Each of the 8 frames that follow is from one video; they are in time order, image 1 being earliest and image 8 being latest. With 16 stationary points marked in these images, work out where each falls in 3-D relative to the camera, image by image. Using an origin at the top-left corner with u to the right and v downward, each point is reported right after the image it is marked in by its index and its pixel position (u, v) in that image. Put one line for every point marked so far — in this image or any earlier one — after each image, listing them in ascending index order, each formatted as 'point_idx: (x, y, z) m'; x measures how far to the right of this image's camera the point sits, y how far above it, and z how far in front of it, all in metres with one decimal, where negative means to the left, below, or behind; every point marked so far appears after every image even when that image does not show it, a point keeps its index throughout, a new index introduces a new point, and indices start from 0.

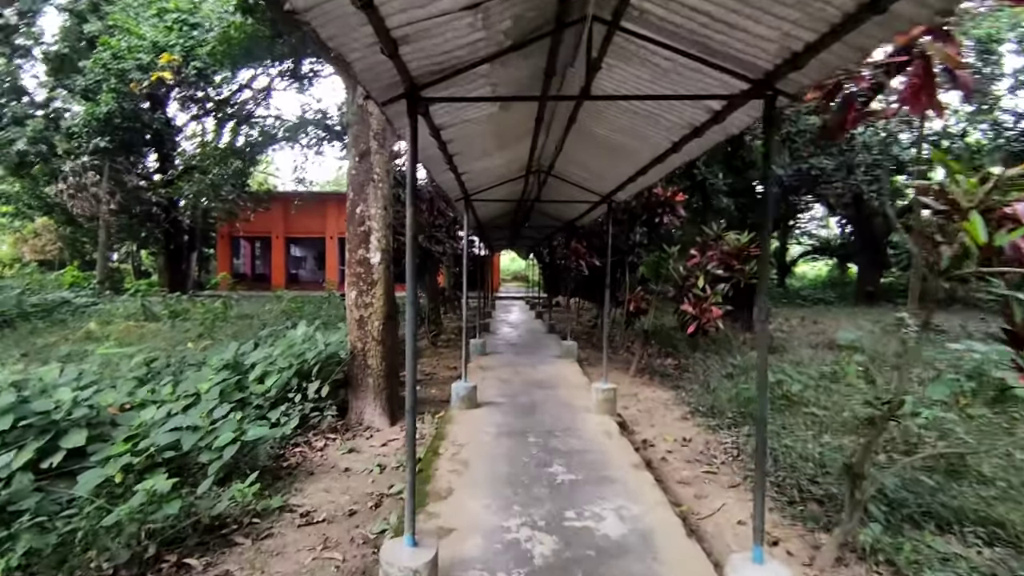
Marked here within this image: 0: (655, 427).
0: (+1.3, -1.3, +5.4) m
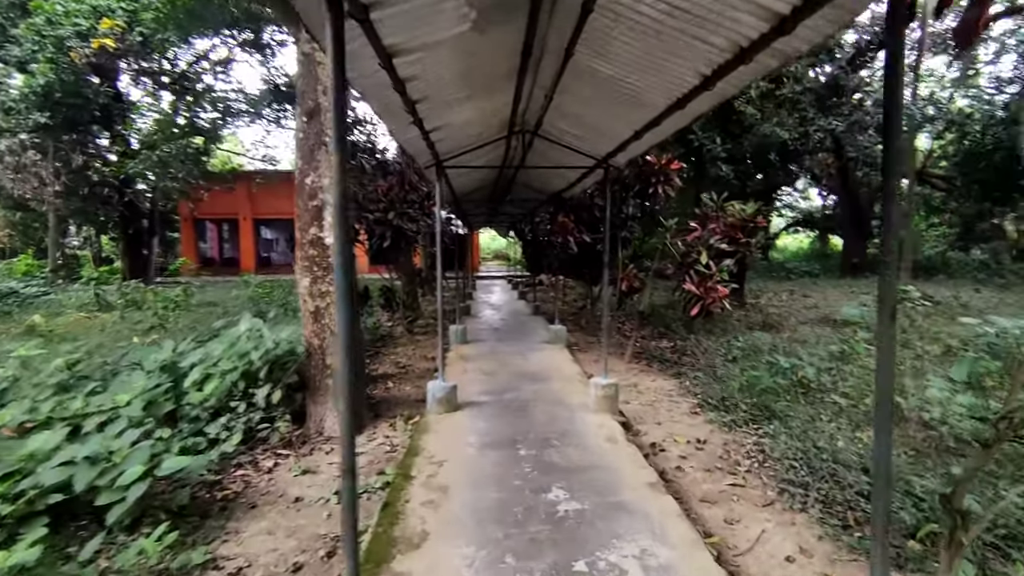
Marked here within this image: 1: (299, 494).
0: (+1.2, -1.1, +4.7) m
1: (-1.3, -1.2, +3.4) m
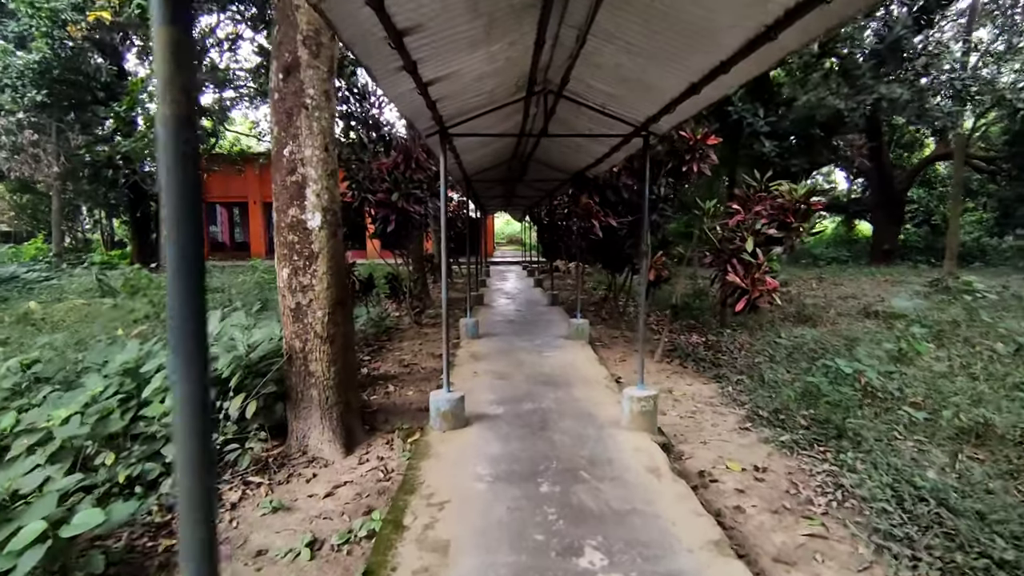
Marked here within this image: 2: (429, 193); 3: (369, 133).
0: (+1.4, -1.1, +3.9) m
1: (-1.2, -1.2, +2.7) m
2: (-1.1, +1.3, +7.8) m
3: (-2.0, +2.2, +8.0) m
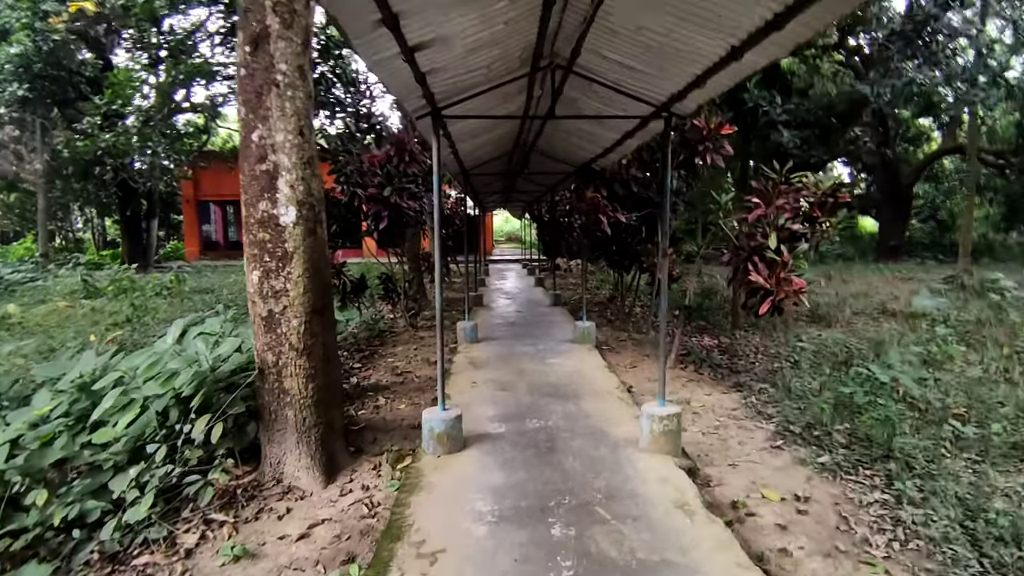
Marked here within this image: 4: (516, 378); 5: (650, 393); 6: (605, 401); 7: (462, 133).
0: (+1.4, -1.1, +3.5) m
1: (-1.1, -1.2, +2.3) m
2: (-1.1, +1.3, +7.3) m
3: (-2.0, +2.2, +7.6) m
4: (0.0, -0.8, +5.1) m
5: (+1.2, -0.9, +5.1) m
6: (+0.7, -0.9, +4.4) m
7: (-0.4, +1.2, +4.5) m
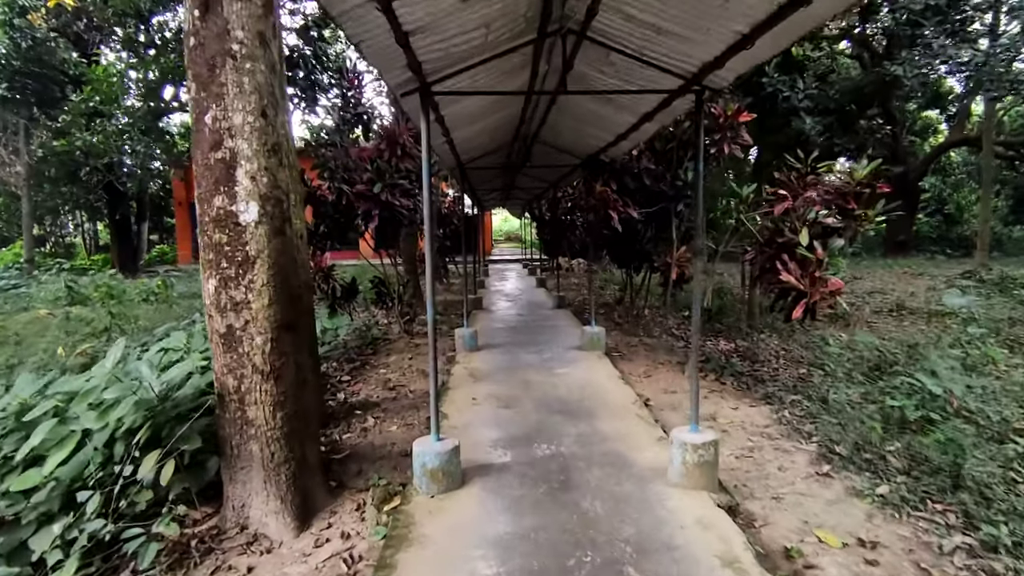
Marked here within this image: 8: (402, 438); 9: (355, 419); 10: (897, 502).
0: (+1.4, -1.1, +3.0) m
1: (-1.1, -1.3, +1.7) m
2: (-1.1, +1.2, +6.8) m
3: (-2.0, +2.1, +7.0) m
4: (+0.1, -0.8, +4.6) m
5: (+1.3, -1.0, +4.6) m
6: (+0.7, -0.9, +3.9) m
7: (-0.4, +1.2, +4.0) m
8: (-0.7, -1.0, +3.9) m
9: (-1.2, -1.0, +4.3) m
10: (+2.0, -1.1, +2.9) m
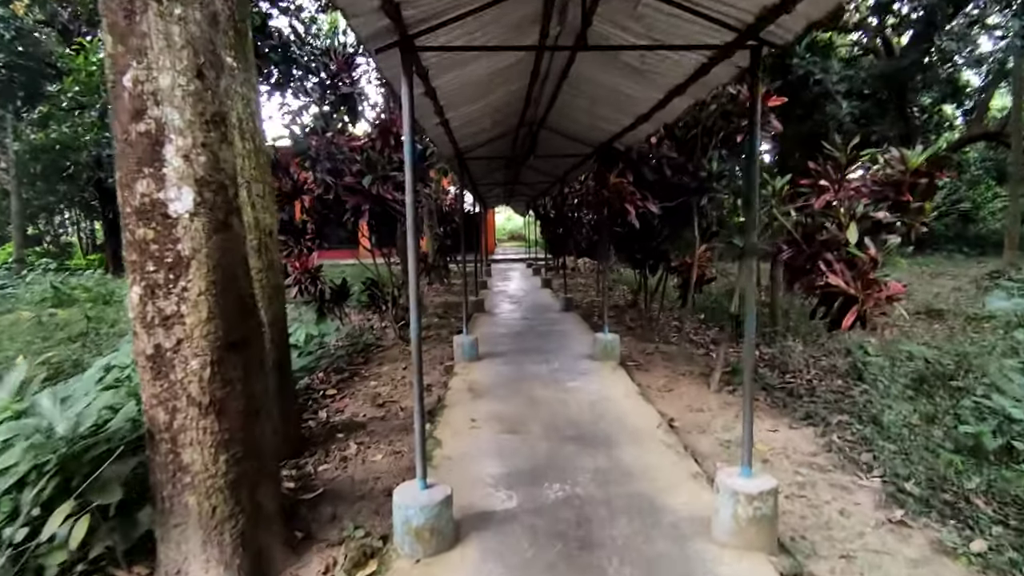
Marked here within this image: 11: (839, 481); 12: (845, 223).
0: (+1.4, -1.2, +2.4) m
1: (-1.1, -1.3, +1.2) m
2: (-1.1, +1.2, +6.2) m
3: (-2.0, +2.1, +6.5) m
4: (+0.1, -0.9, +4.0) m
5: (+1.3, -1.0, +4.0) m
6: (+0.8, -0.9, +3.3) m
7: (-0.4, +1.2, +3.4) m
8: (-0.7, -1.0, +3.3) m
9: (-1.1, -1.0, +3.7) m
10: (+2.0, -1.1, +2.3) m
11: (+1.8, -1.1, +3.2) m
12: (+2.3, +0.5, +4.0) m
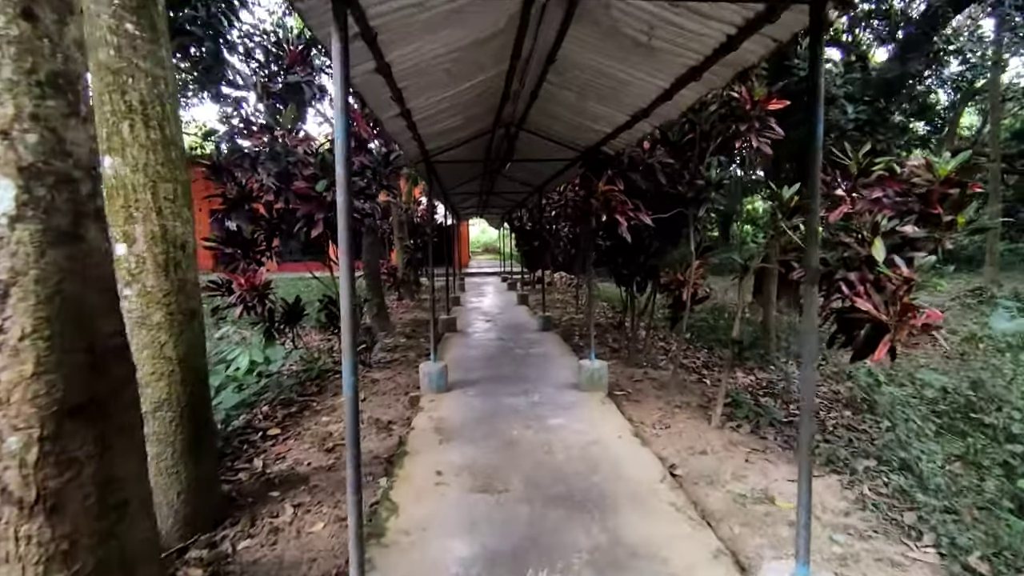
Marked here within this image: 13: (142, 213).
0: (+1.4, -1.3, +1.8) m
1: (-1.1, -1.4, +0.4) m
2: (-1.3, +1.0, +5.5) m
3: (-2.2, +1.9, +5.8) m
4: (0.0, -1.0, +3.3) m
5: (+1.1, -1.1, +3.4) m
6: (+0.7, -1.0, +2.6) m
7: (-0.5, +1.0, +2.8) m
8: (-0.8, -1.2, +2.6) m
9: (-1.3, -1.1, +3.0) m
10: (+1.9, -1.2, +1.8) m
11: (+1.7, -1.2, +2.6) m
12: (+2.2, +0.3, +3.5) m
13: (-1.7, +0.3, +2.6) m
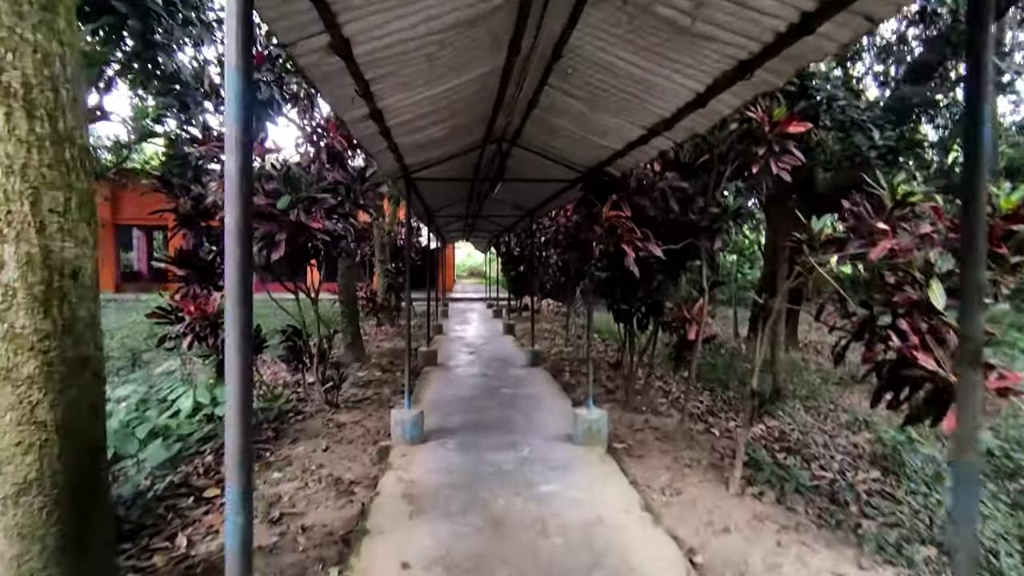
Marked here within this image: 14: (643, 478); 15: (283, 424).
0: (+1.3, -1.5, +1.1) m
1: (-1.1, -1.5, -0.3) m
2: (-1.4, +0.7, +4.9) m
3: (-2.3, +1.6, +5.2) m
4: (-0.1, -1.2, +2.7) m
5: (+1.1, -1.4, +2.8) m
6: (+0.6, -1.2, +2.0) m
7: (-0.5, +0.8, +2.2) m
8: (-0.9, -1.3, +1.9) m
9: (-1.3, -1.3, +2.3) m
10: (+1.9, -1.4, +1.2) m
11: (+1.6, -1.4, +2.0) m
12: (+2.2, 0.0, +3.0) m
13: (-1.7, +0.2, +2.0) m
14: (+0.9, -1.3, +3.9) m
15: (-2.0, -1.2, +5.0) m
